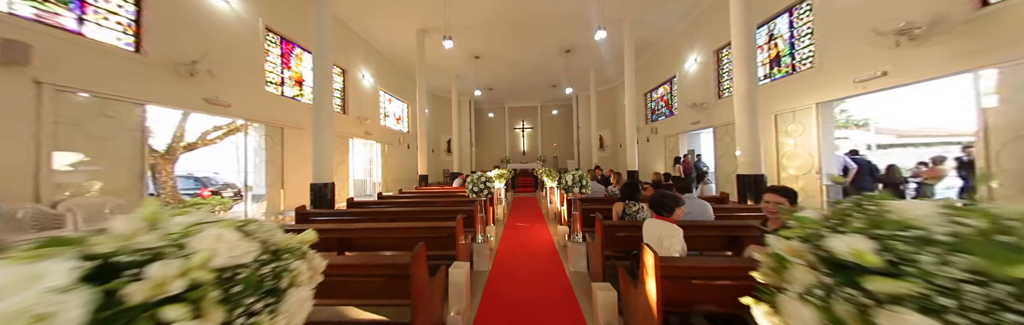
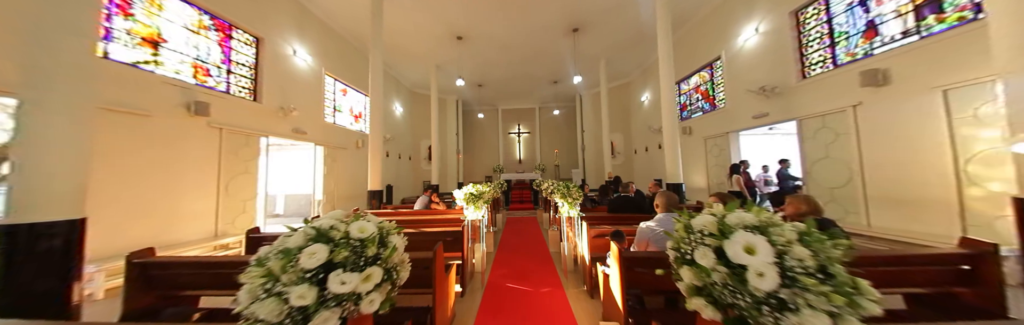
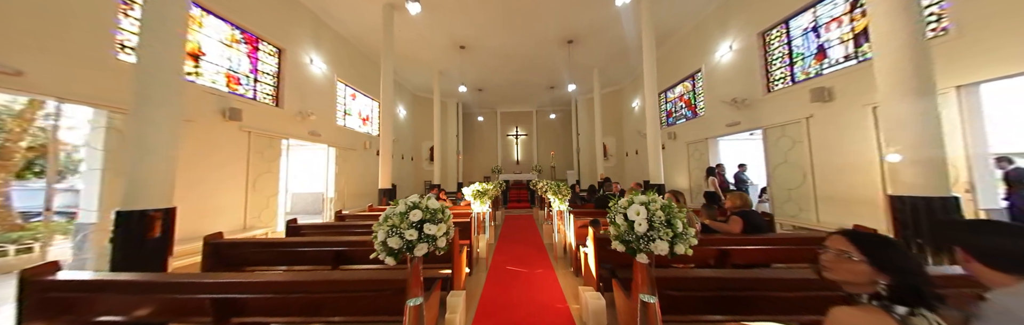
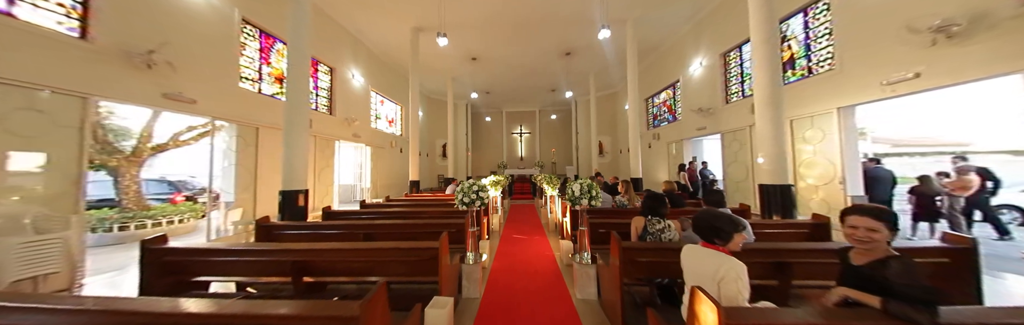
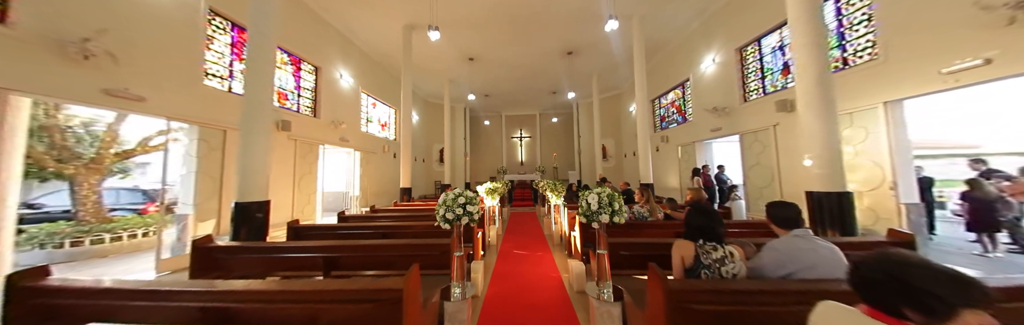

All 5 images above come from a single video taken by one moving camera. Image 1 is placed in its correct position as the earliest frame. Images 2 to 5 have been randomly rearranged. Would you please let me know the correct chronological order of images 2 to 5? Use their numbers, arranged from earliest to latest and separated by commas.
4, 5, 3, 2
